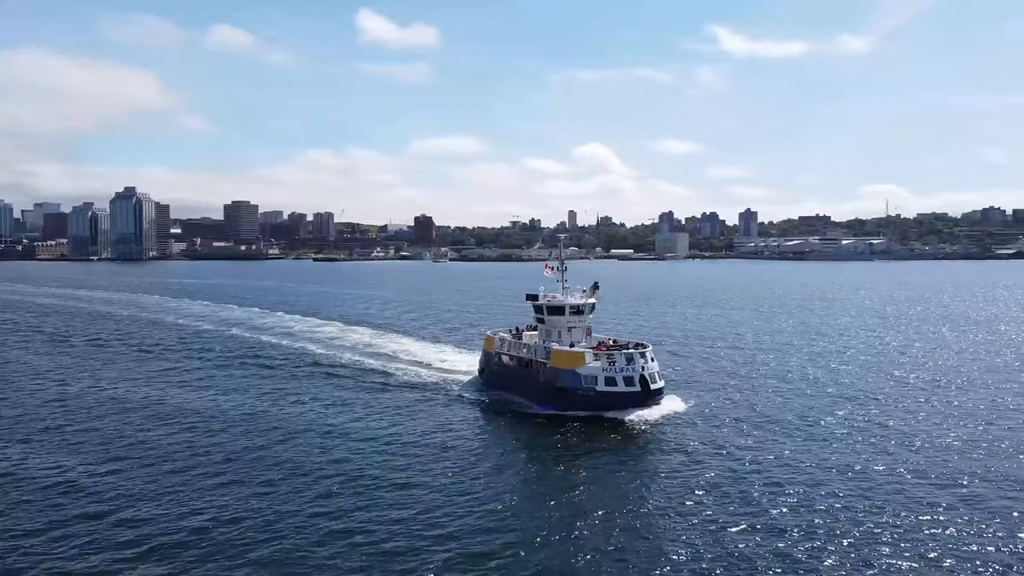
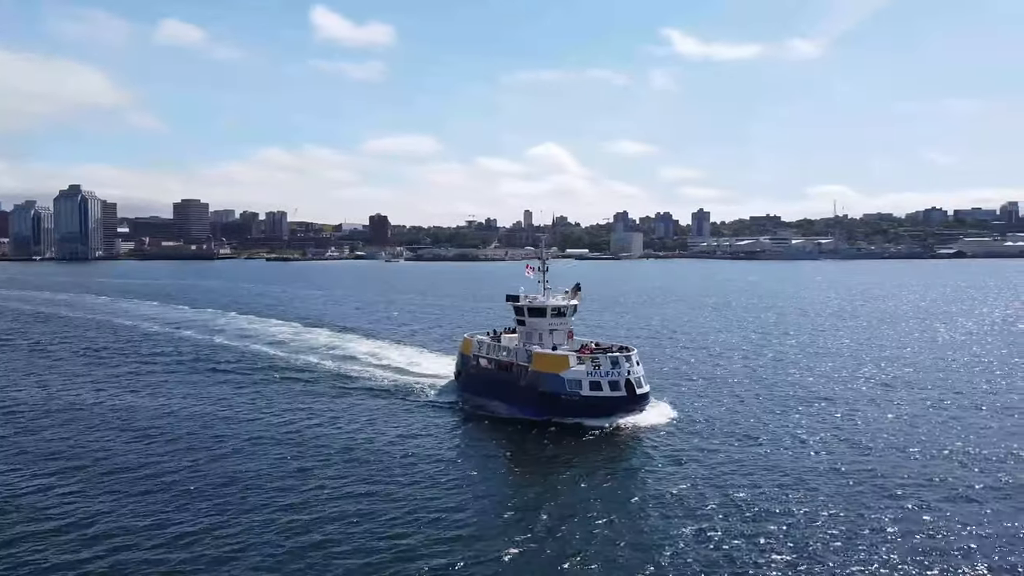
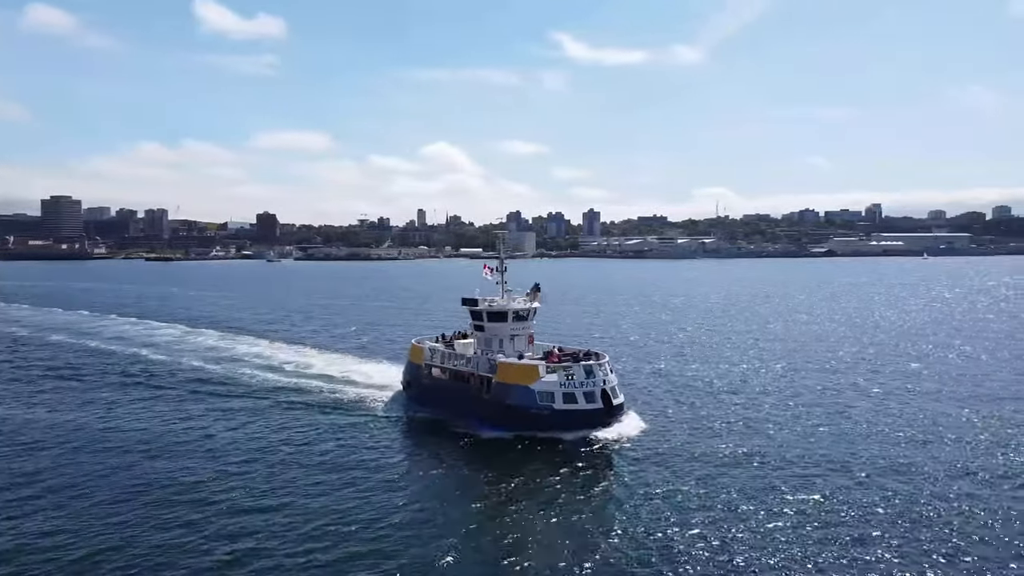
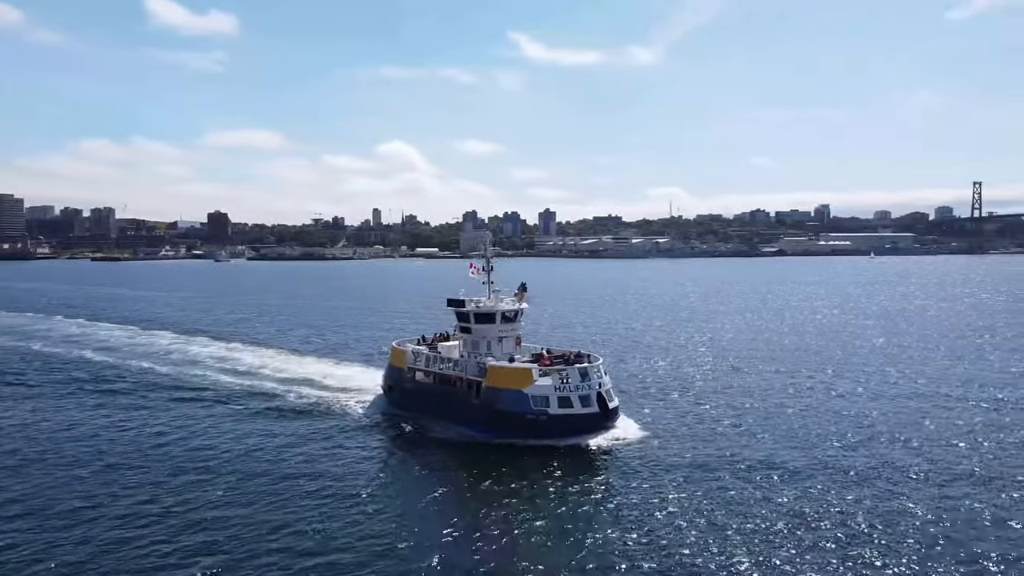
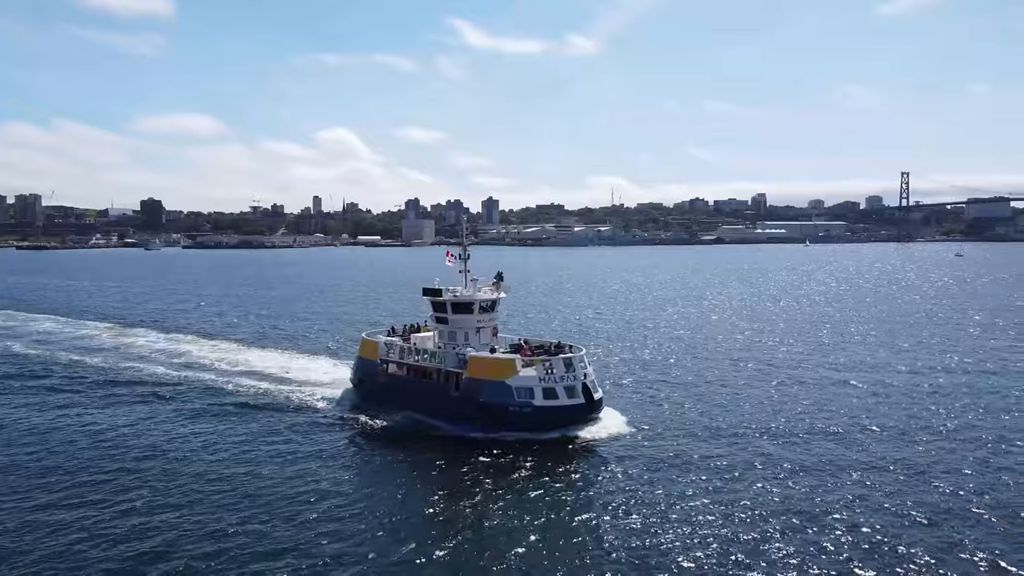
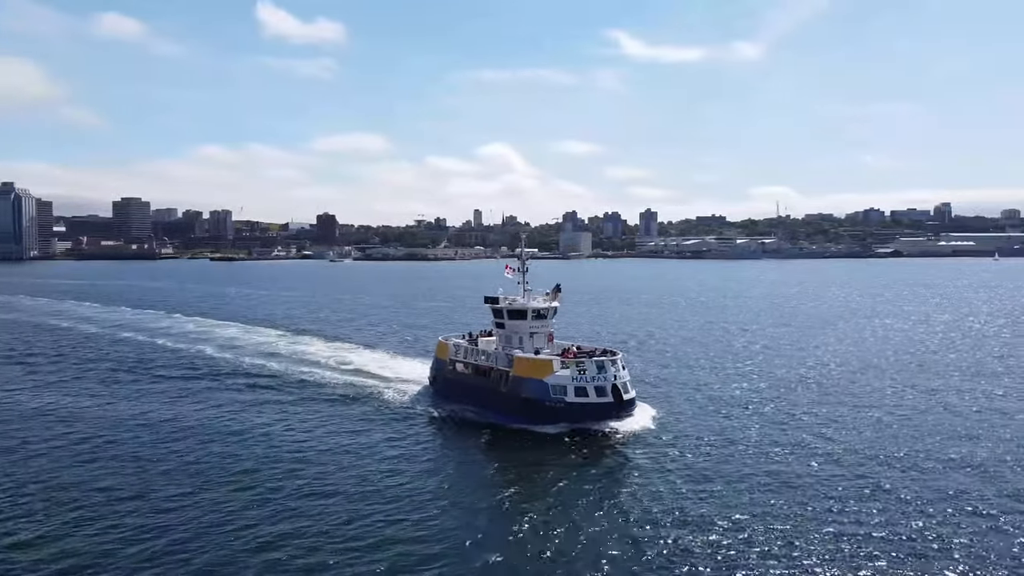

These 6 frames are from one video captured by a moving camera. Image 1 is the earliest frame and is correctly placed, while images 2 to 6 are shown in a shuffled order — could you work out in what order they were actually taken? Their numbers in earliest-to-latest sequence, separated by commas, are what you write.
2, 6, 3, 4, 5
